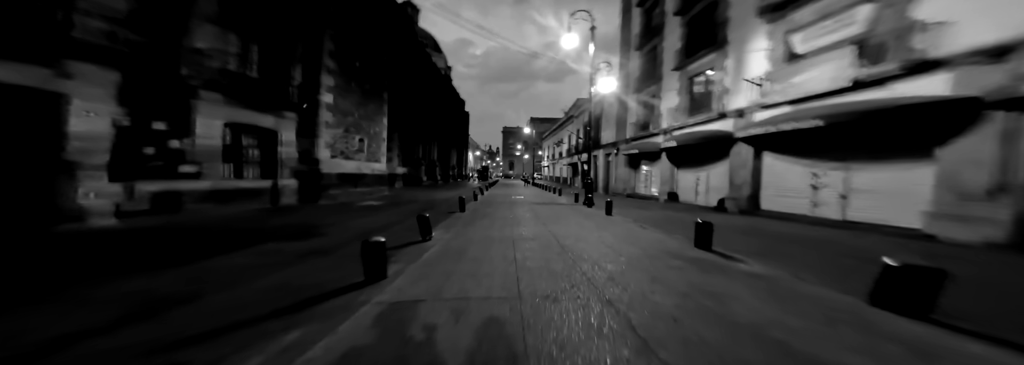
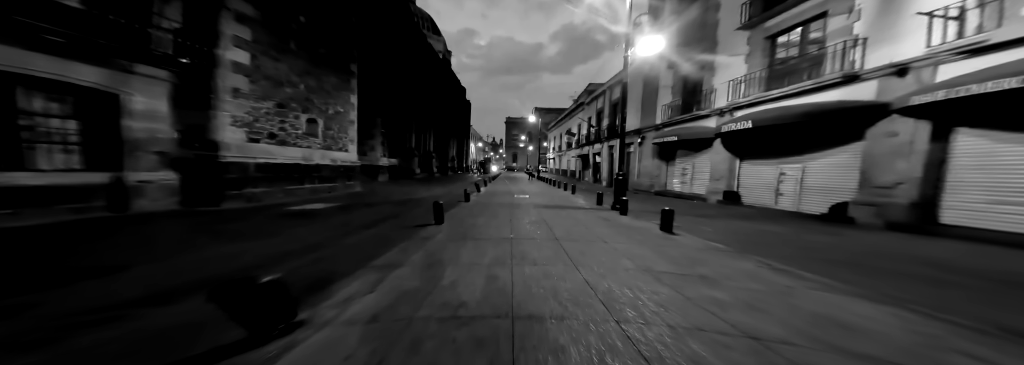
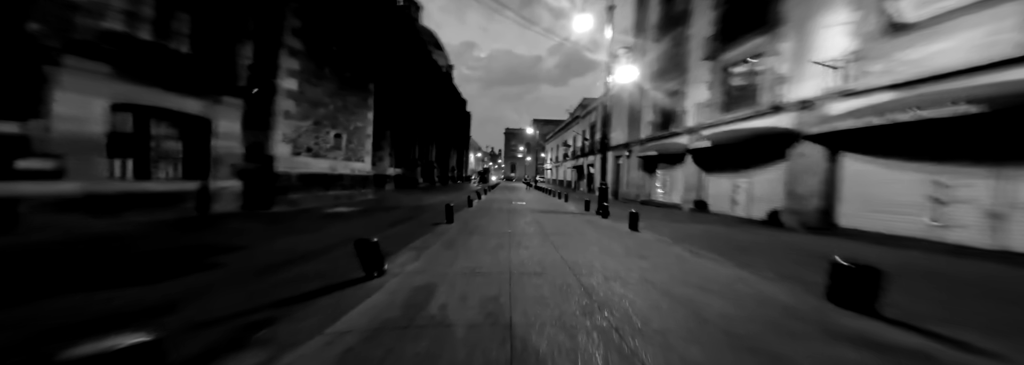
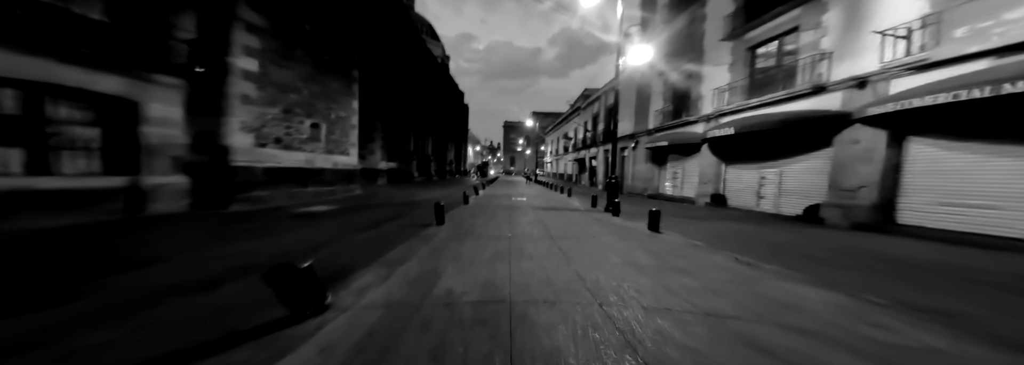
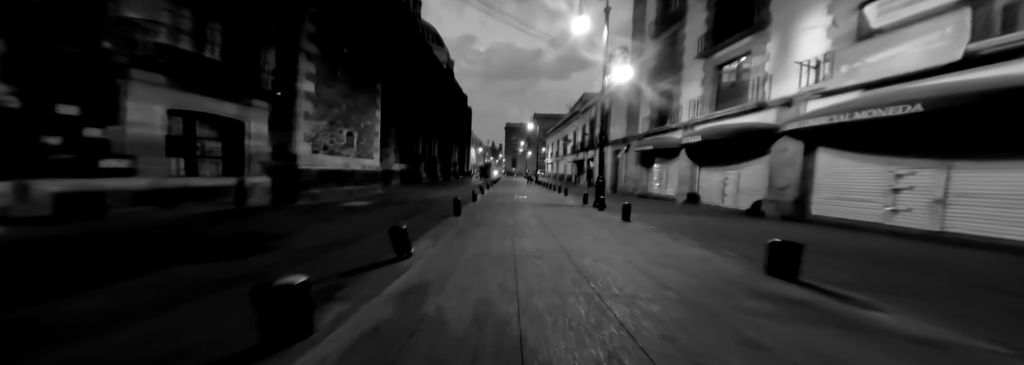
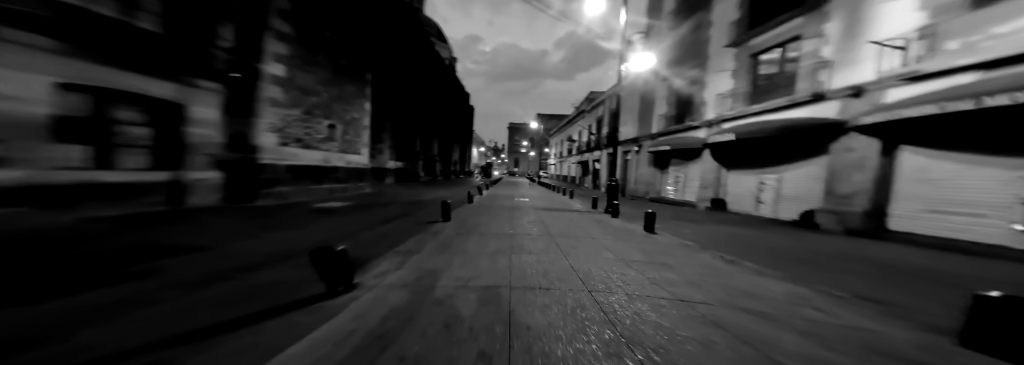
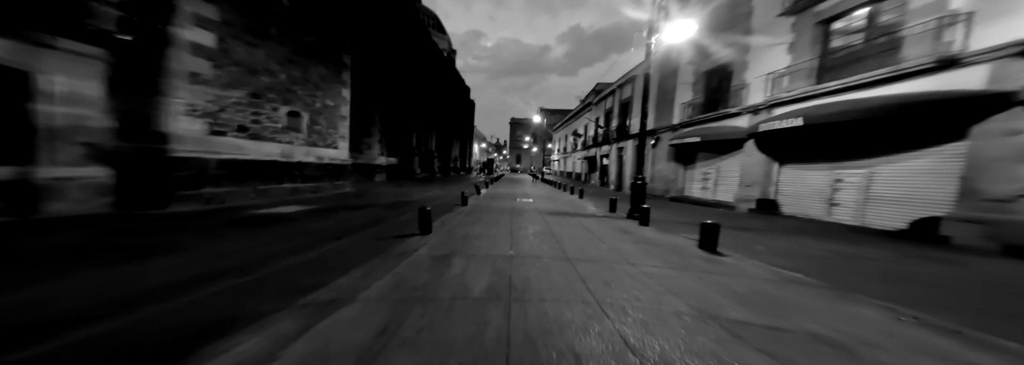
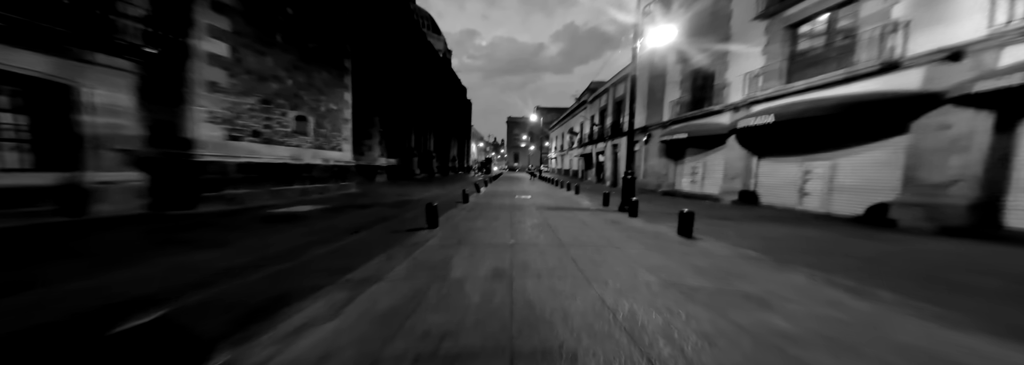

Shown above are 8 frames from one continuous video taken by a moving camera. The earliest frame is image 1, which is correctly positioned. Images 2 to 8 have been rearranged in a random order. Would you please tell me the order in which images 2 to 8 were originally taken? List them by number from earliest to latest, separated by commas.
5, 3, 6, 4, 2, 8, 7
